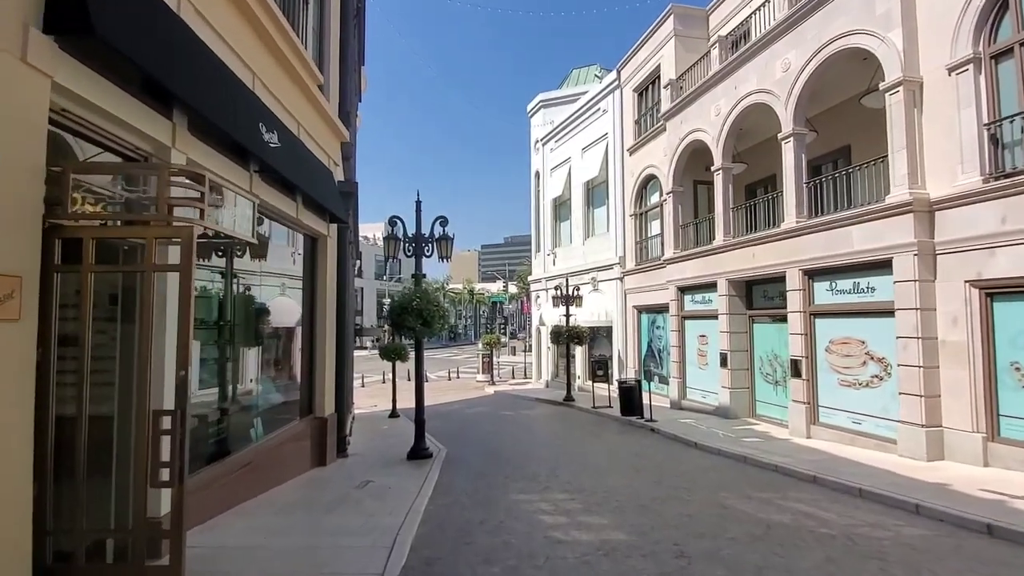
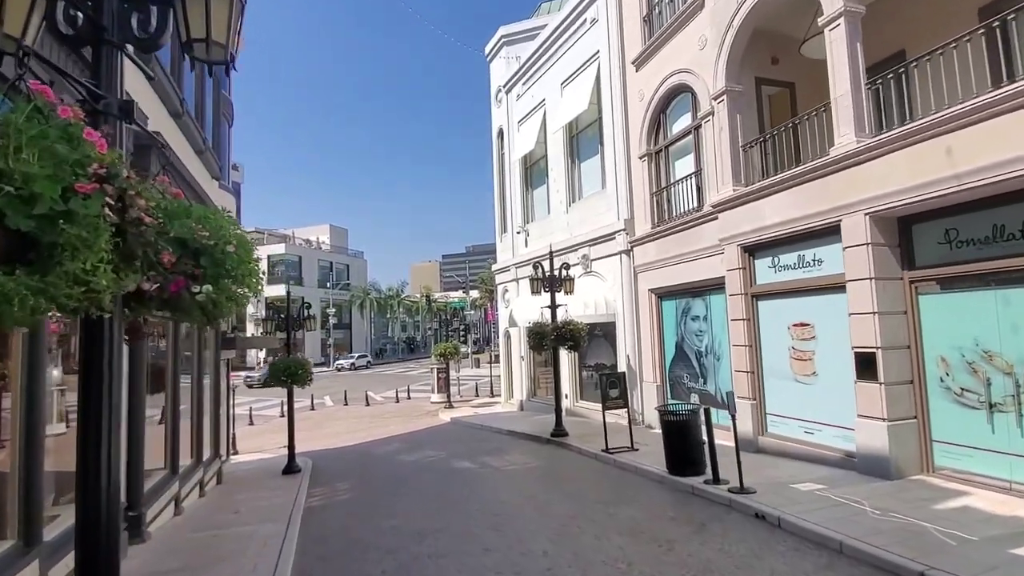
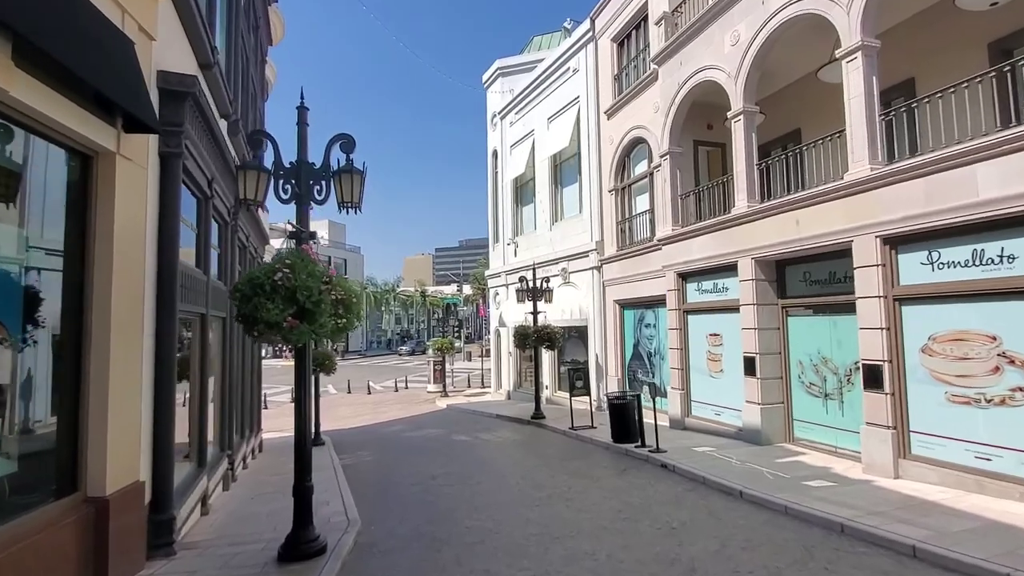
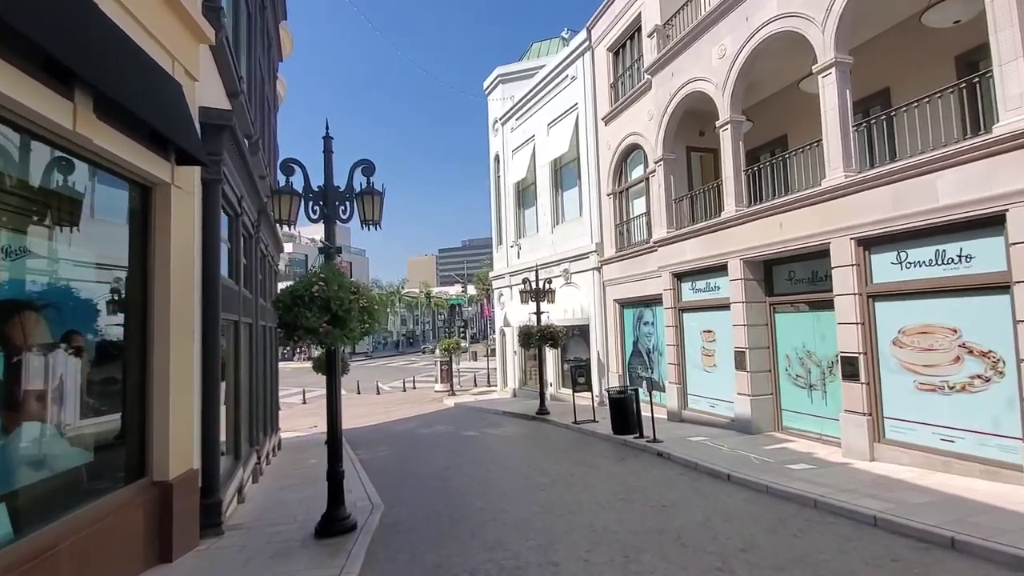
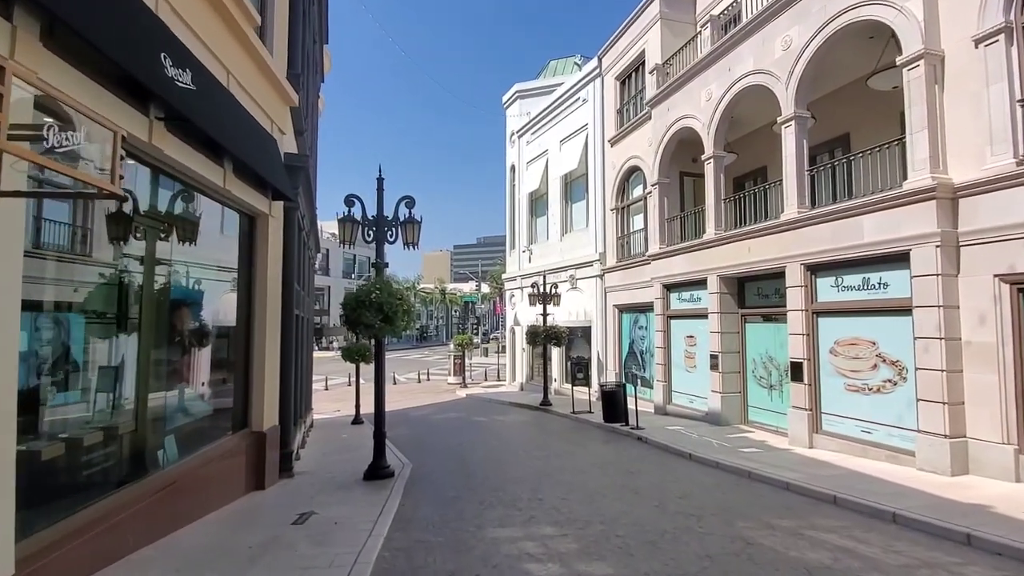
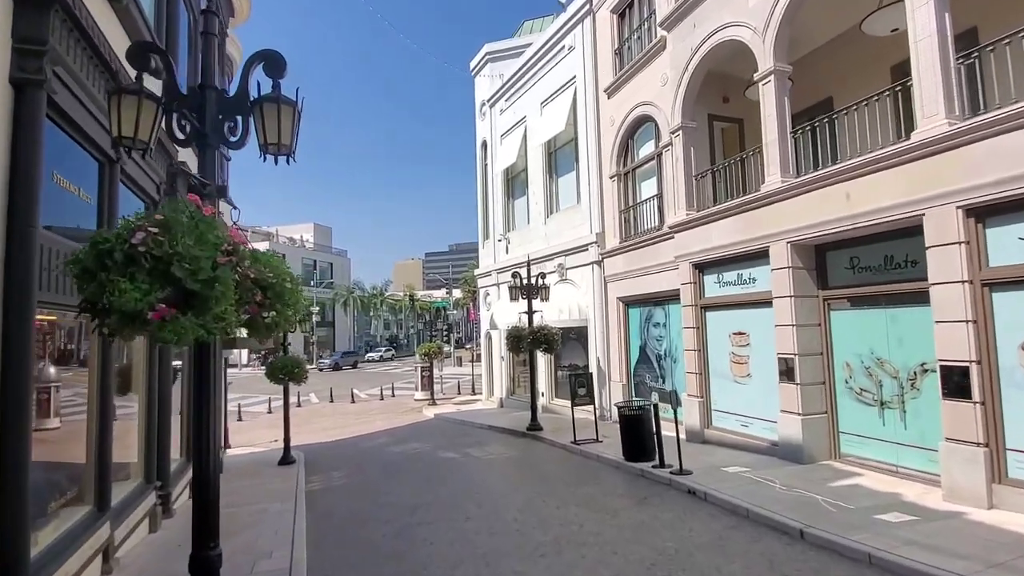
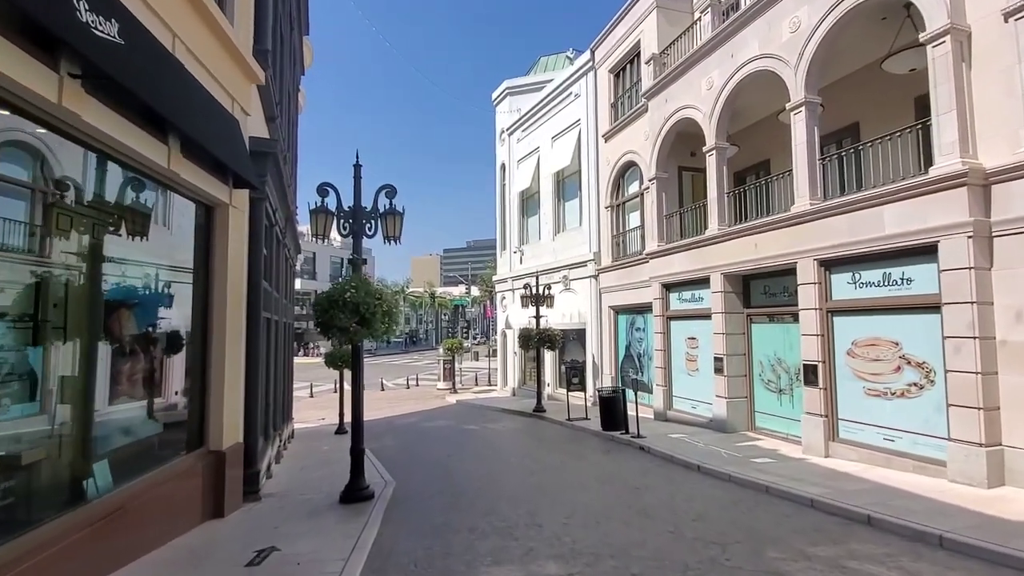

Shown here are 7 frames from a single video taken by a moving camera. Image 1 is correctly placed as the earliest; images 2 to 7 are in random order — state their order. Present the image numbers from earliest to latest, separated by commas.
5, 7, 4, 3, 6, 2
